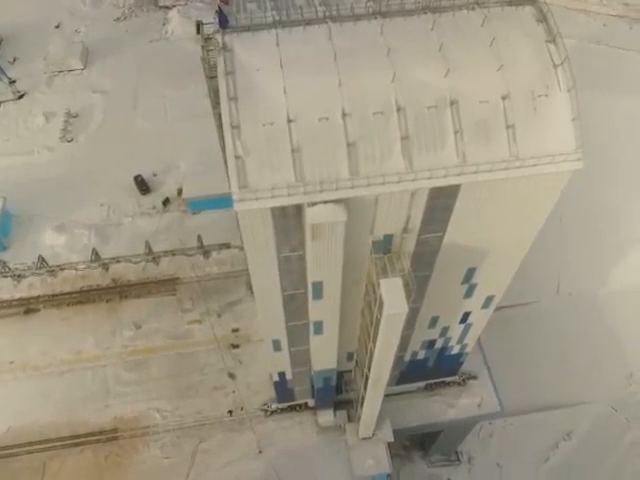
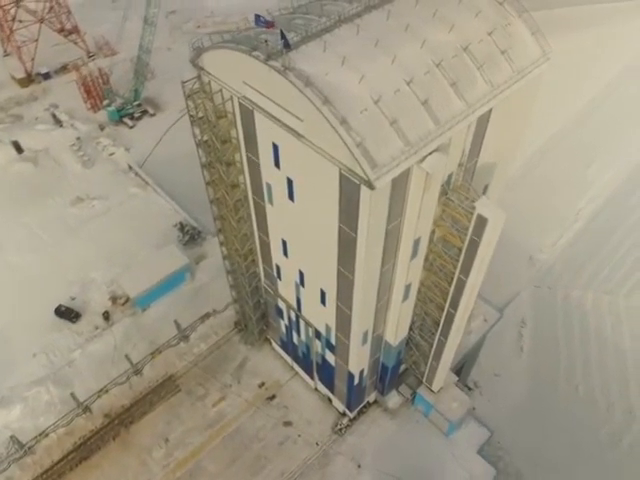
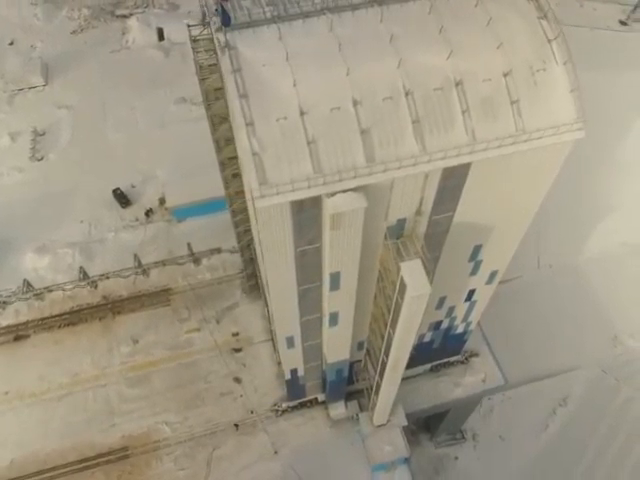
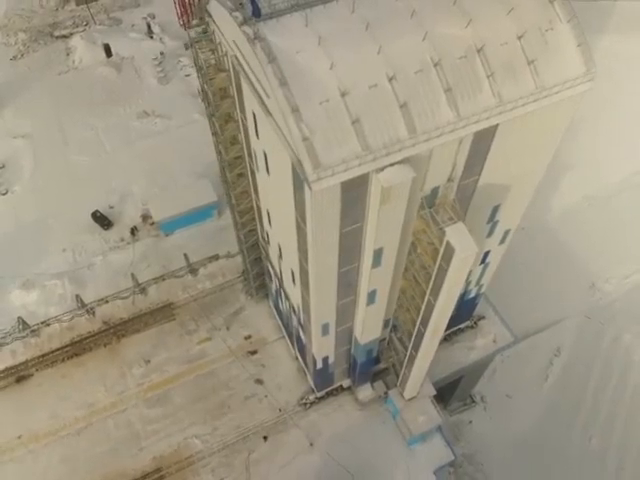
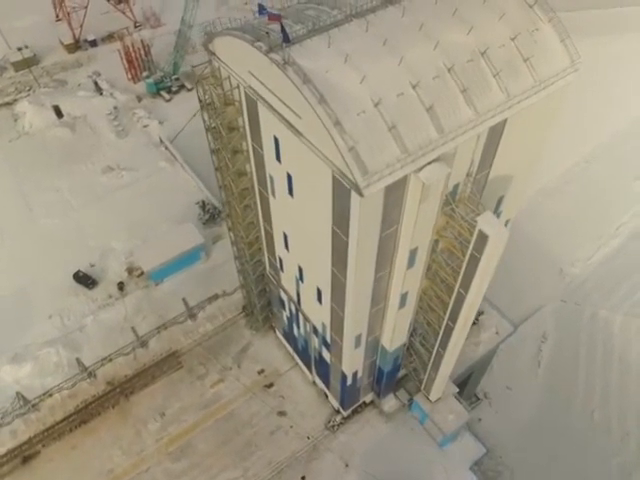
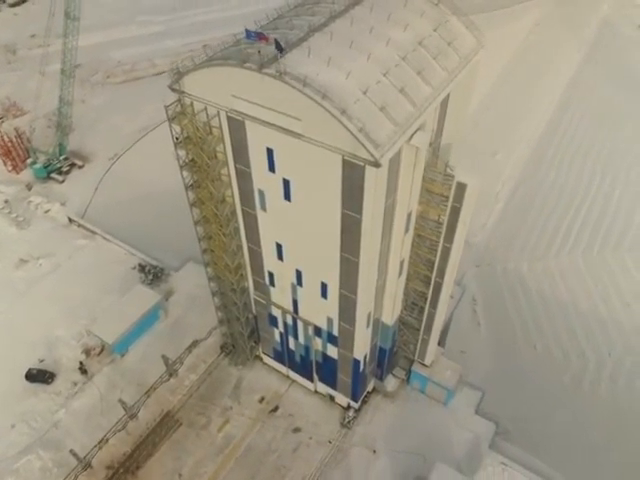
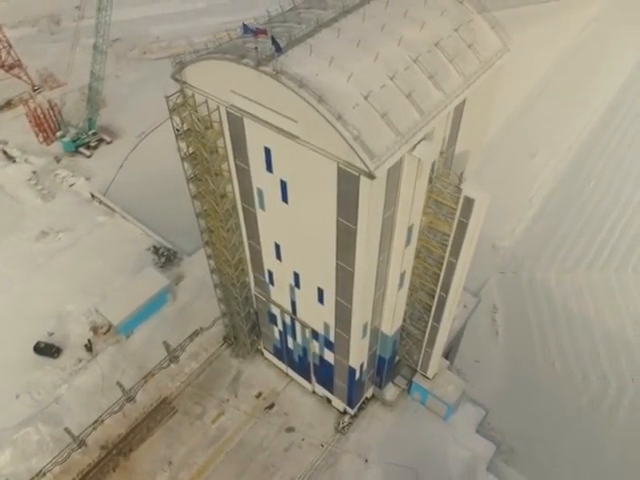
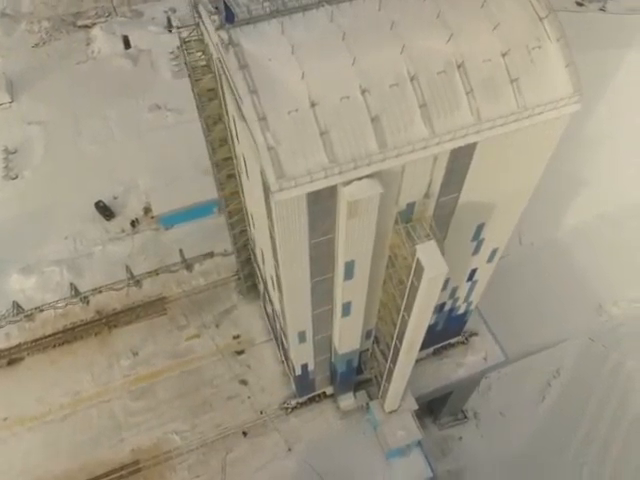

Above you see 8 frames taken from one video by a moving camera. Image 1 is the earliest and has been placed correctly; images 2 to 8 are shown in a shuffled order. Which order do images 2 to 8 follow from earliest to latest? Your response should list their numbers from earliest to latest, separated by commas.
3, 8, 4, 5, 2, 7, 6
